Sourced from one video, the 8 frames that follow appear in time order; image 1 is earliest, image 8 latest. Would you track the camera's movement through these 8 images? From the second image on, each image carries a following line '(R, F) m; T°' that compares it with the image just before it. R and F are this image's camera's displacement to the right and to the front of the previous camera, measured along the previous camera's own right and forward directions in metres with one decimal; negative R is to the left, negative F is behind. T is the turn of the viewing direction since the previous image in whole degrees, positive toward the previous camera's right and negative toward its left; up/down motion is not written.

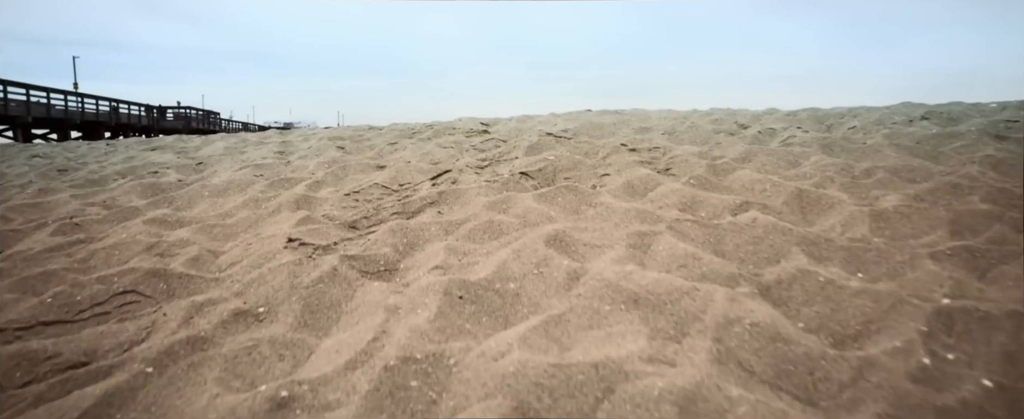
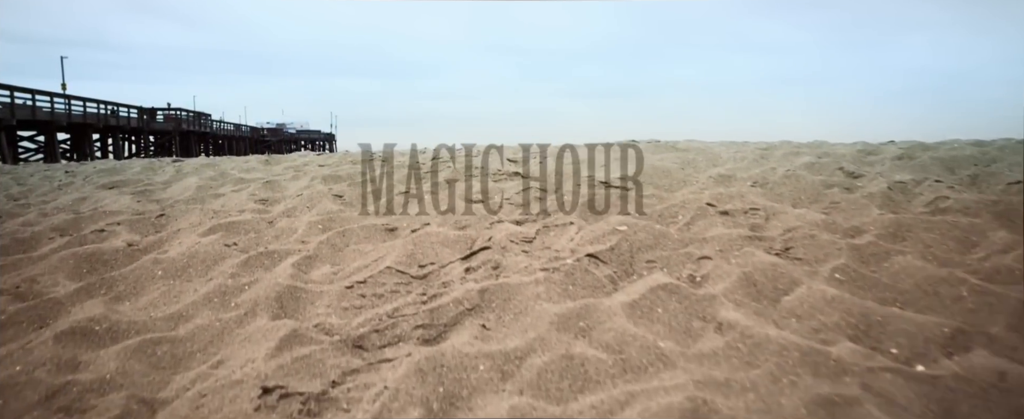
(-0.3, +0.9) m; +1°
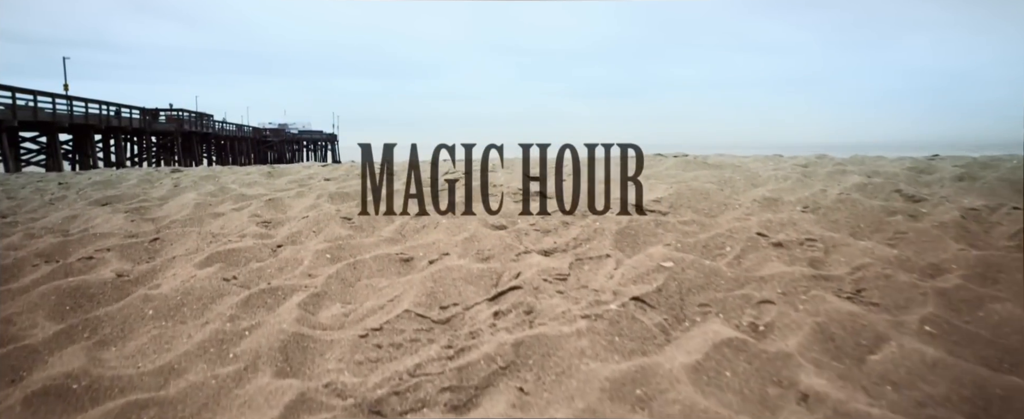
(-0.1, +0.3) m; 0°
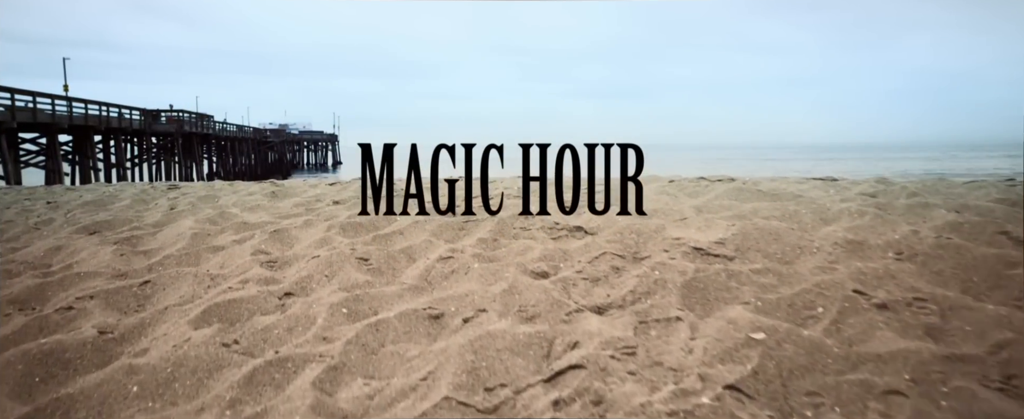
(-0.2, +0.4) m; 0°
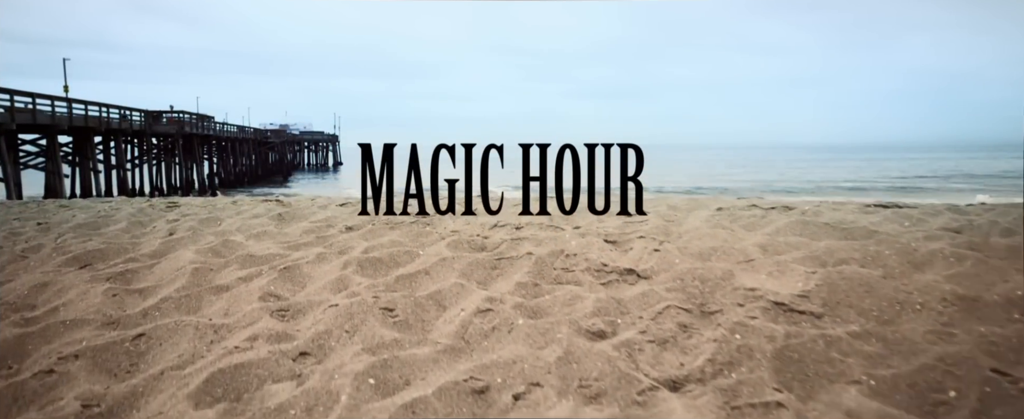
(-0.2, +0.4) m; 0°
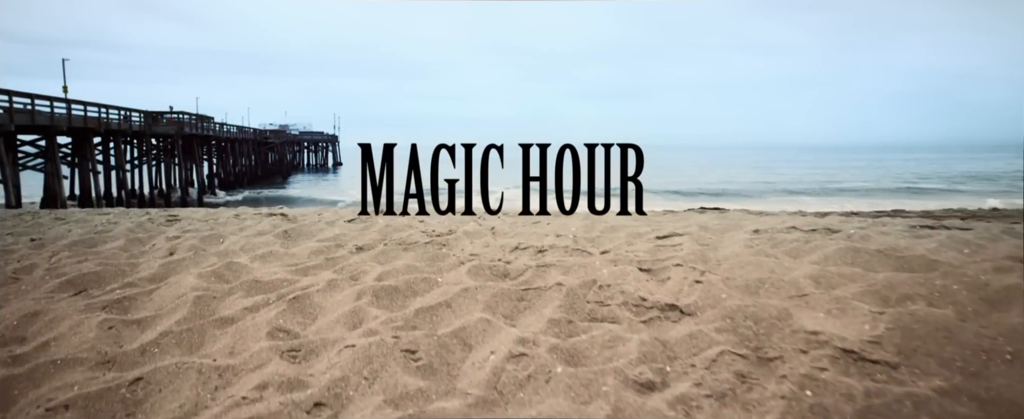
(-0.1, +0.2) m; 0°
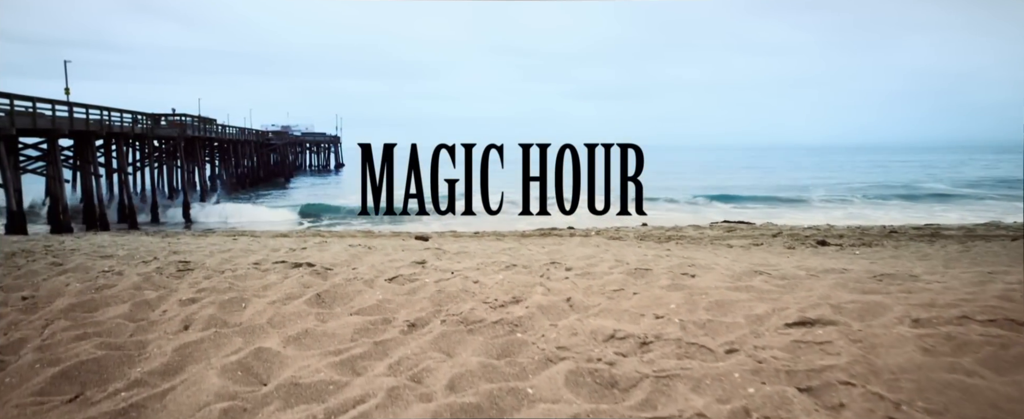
(-0.5, +0.7) m; 0°
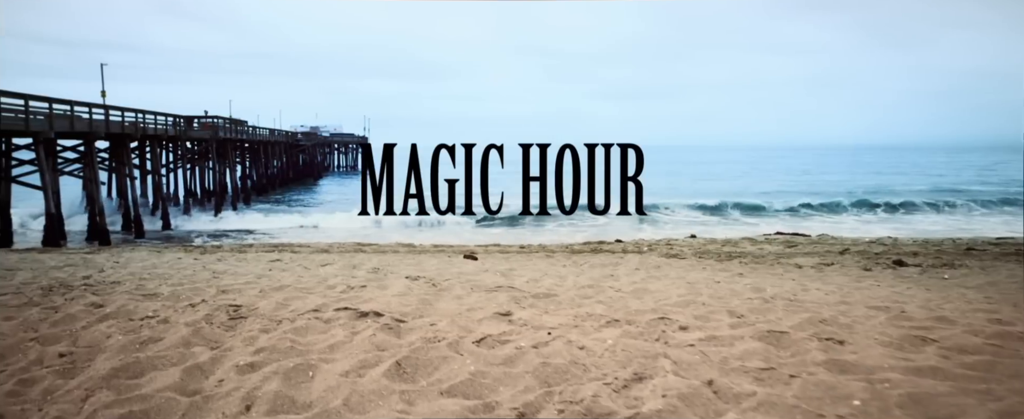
(-0.5, +0.6) m; -2°
